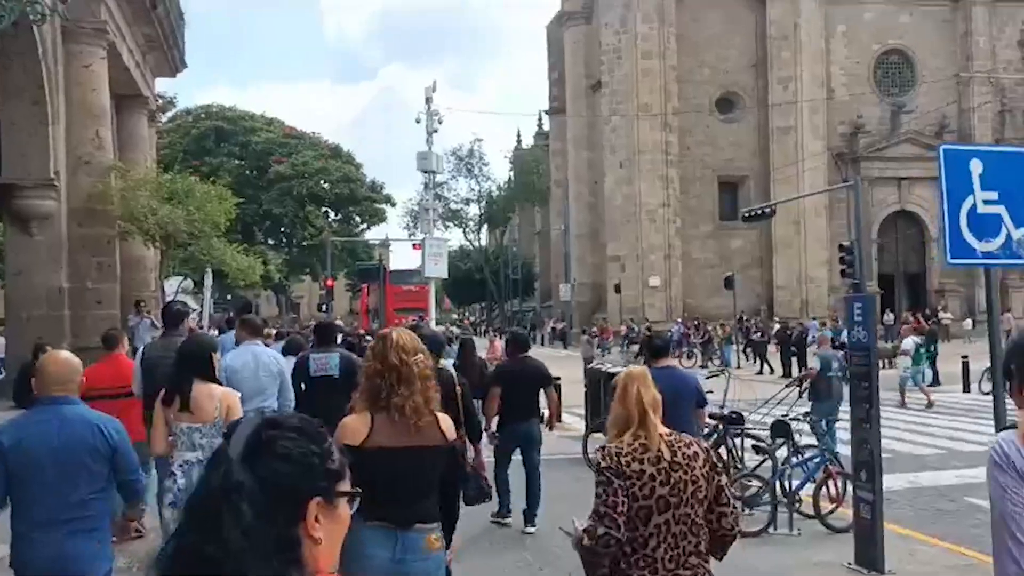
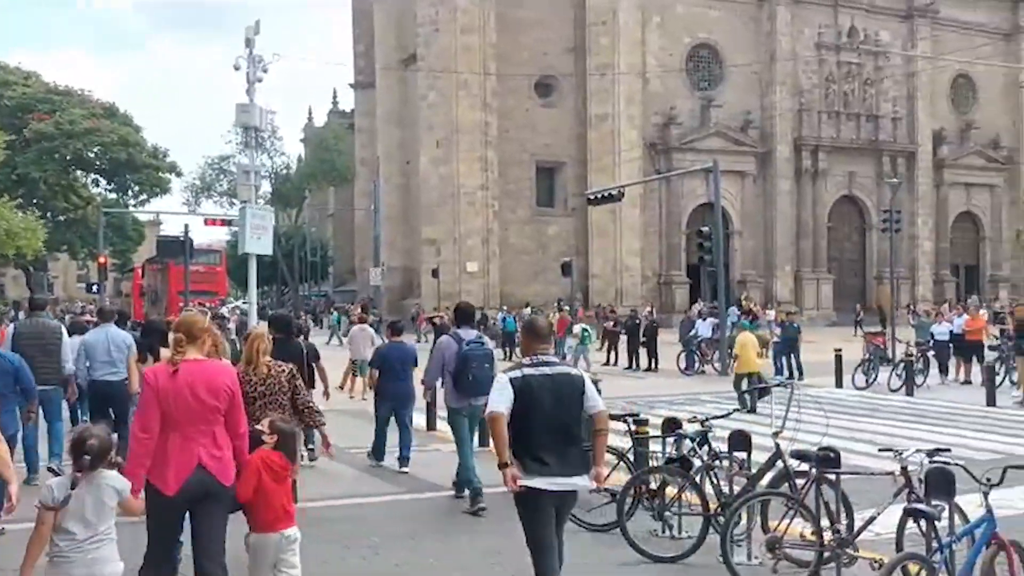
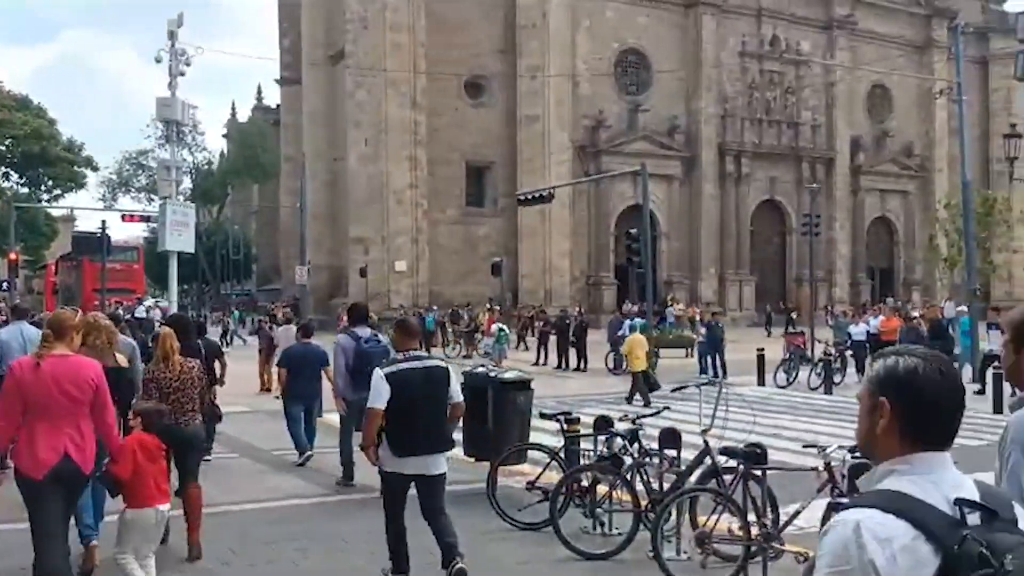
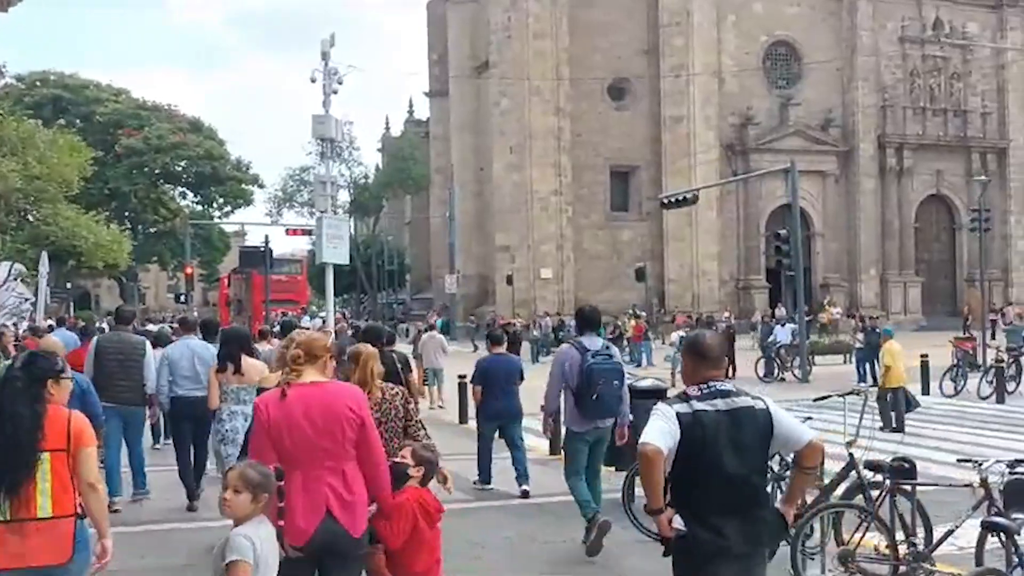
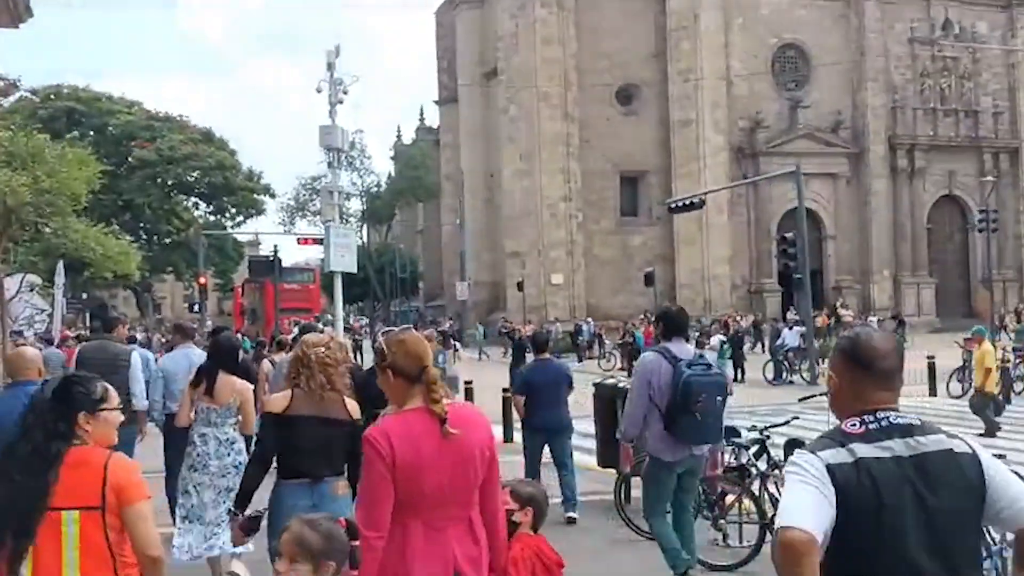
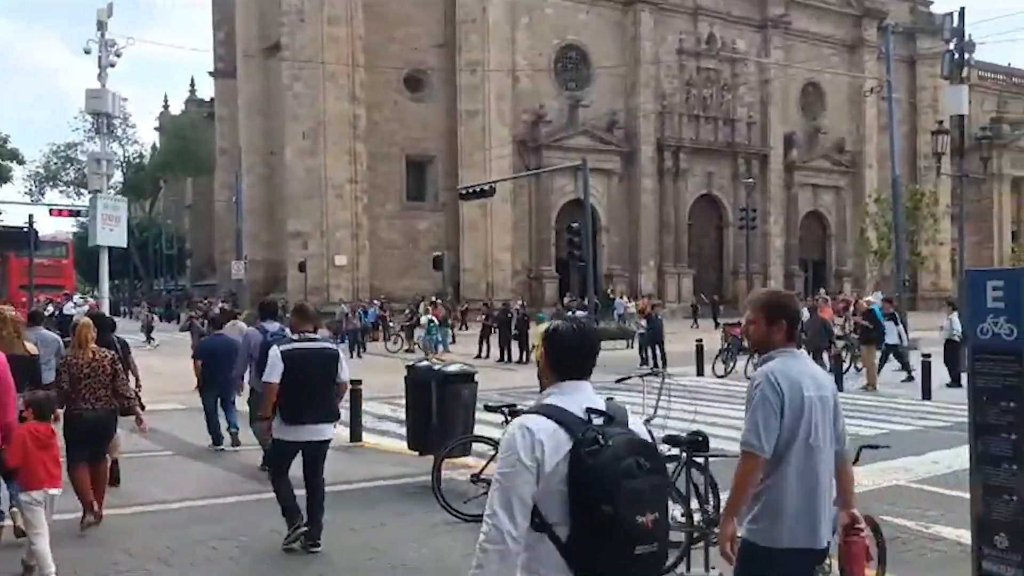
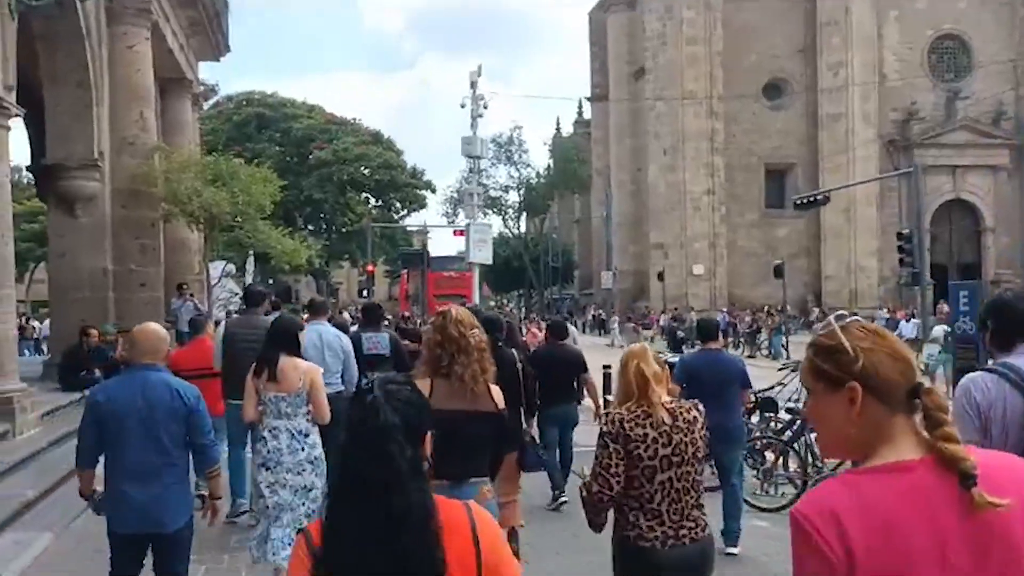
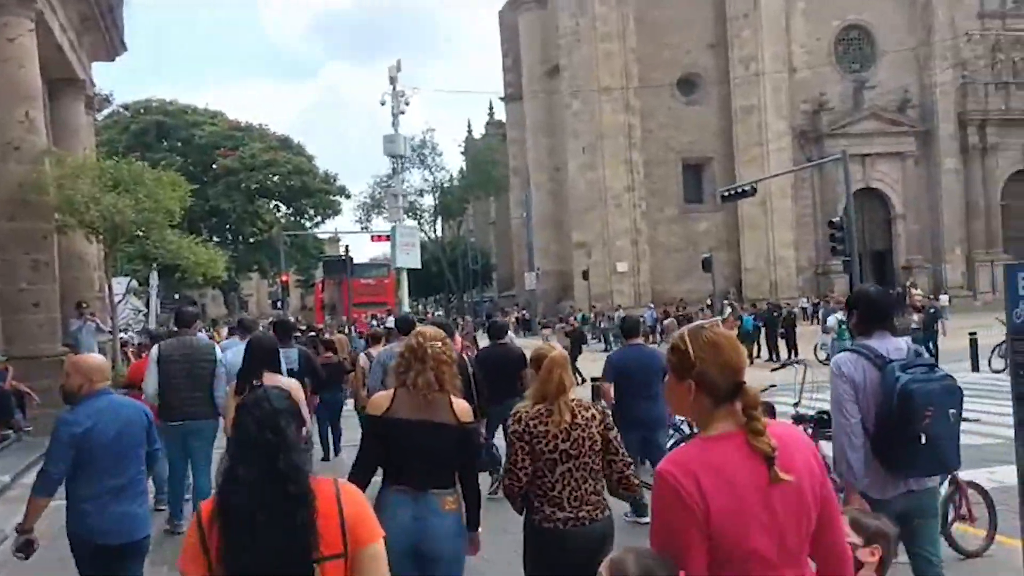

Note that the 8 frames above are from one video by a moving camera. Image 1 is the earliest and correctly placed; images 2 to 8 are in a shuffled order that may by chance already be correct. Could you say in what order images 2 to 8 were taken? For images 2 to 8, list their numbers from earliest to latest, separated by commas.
7, 8, 5, 4, 2, 3, 6
